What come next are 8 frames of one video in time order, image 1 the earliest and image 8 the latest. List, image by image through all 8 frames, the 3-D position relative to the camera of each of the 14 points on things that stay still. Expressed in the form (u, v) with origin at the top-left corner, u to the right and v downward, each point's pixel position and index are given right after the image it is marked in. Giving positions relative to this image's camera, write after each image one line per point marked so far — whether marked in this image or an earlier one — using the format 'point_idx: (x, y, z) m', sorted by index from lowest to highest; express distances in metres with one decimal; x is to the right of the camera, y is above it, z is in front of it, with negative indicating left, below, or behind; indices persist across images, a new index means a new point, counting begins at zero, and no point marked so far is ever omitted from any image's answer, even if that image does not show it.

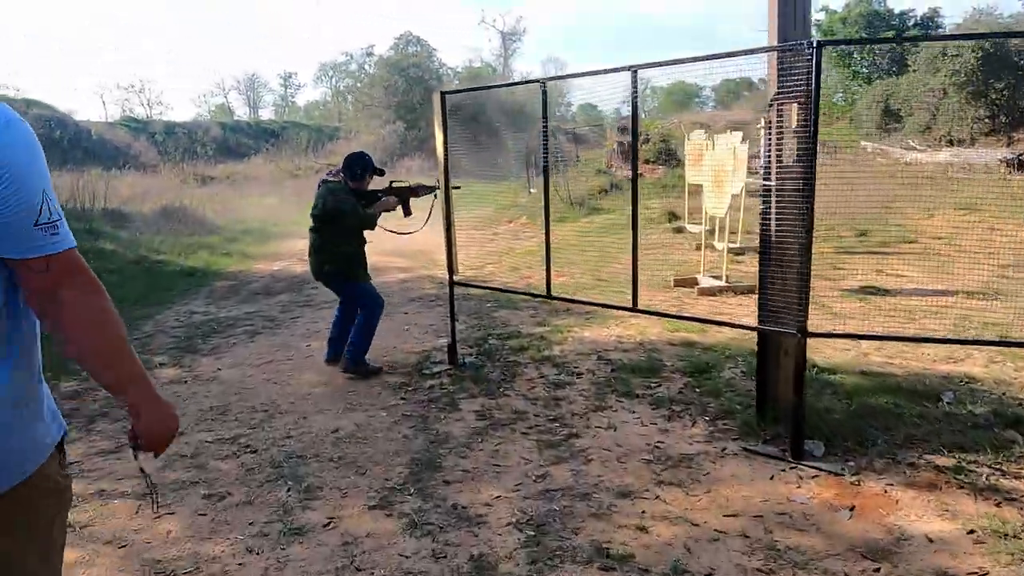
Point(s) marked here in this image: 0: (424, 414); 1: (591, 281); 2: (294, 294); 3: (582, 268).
0: (-0.6, -0.8, +4.8) m
1: (+1.0, +0.1, +9.0) m
2: (-2.8, -0.1, +9.6) m
3: (+0.9, +0.2, +9.8) m
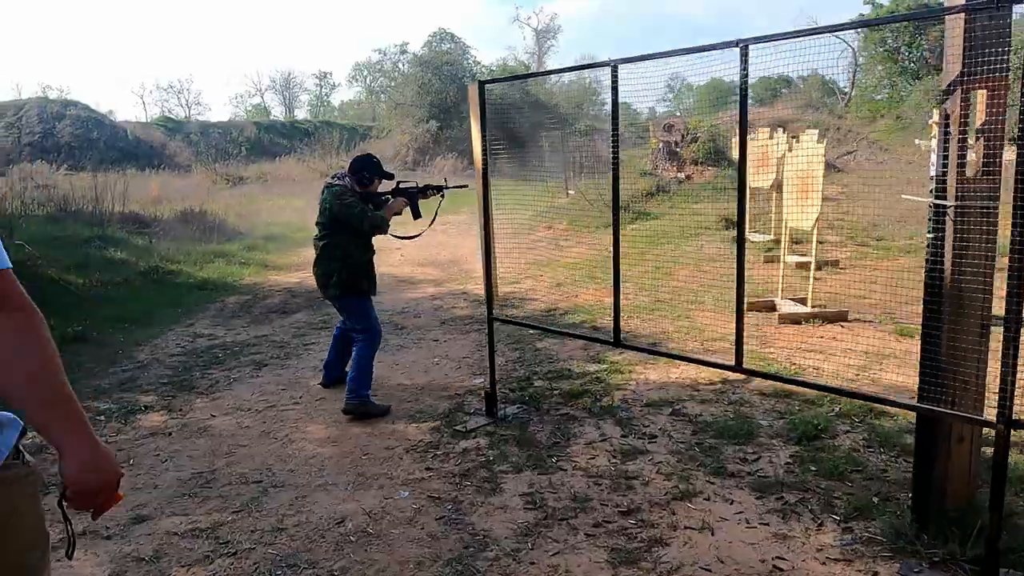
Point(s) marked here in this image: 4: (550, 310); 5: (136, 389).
0: (-0.3, -1.0, +3.7) m
1: (+1.4, -0.2, +7.8) m
2: (-2.3, -0.3, +8.6) m
3: (+1.4, 0.0, +8.7) m
4: (+0.4, -0.3, +7.8) m
5: (-3.0, -0.8, +6.0) m
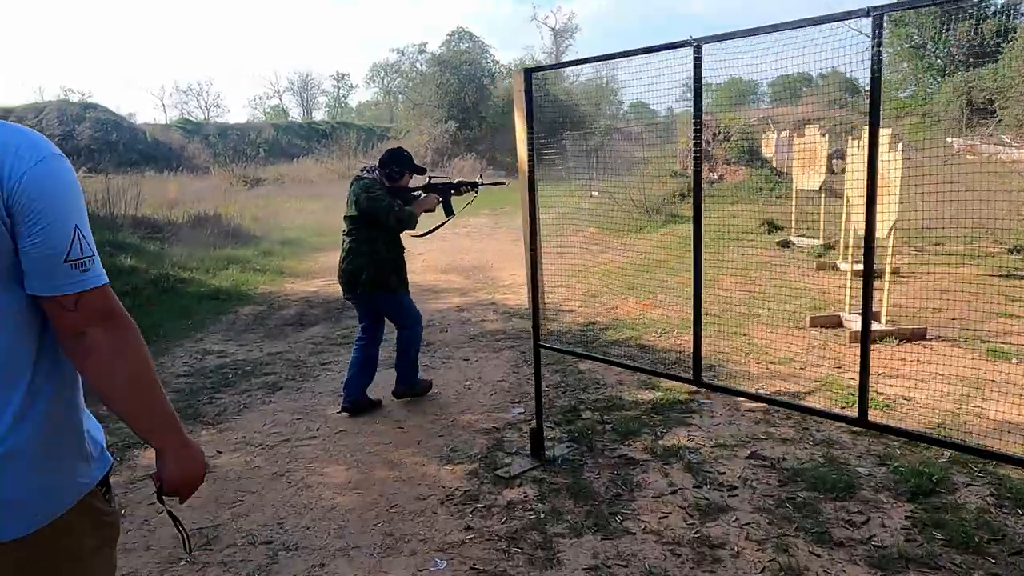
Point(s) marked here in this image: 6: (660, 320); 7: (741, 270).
0: (0.0, -1.1, +3.1) m
1: (+1.8, -0.3, +7.2) m
2: (-1.9, -0.4, +8.0) m
3: (+1.8, -0.1, +8.0) m
4: (+0.7, -0.4, +7.2) m
5: (-2.7, -0.9, +5.4) m
6: (+1.4, -0.3, +7.1) m
7: (+2.7, +0.2, +9.0) m
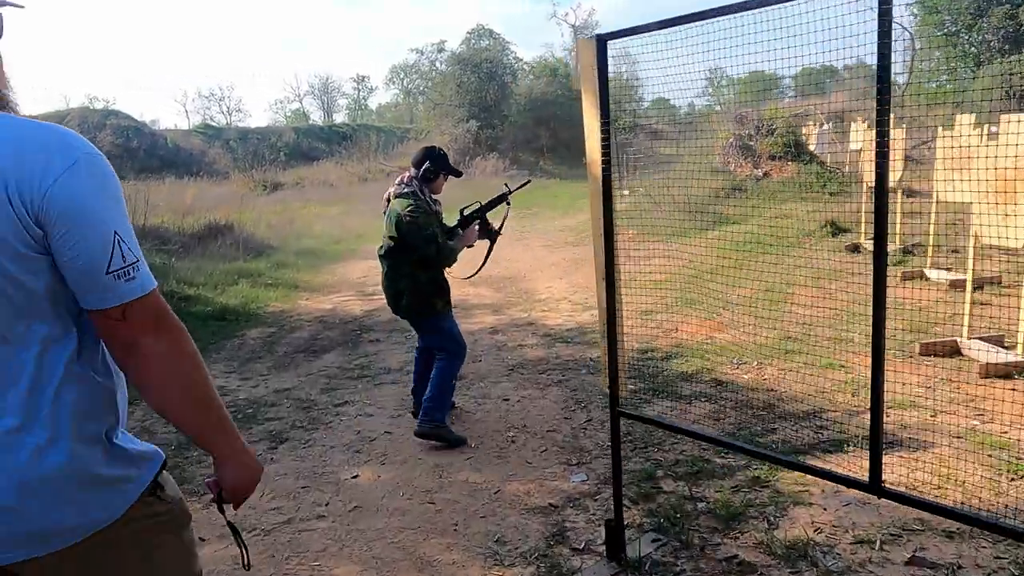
0: (+0.2, -1.3, +2.0) m
1: (+2.1, -0.4, +6.1) m
2: (-1.5, -0.6, +7.0) m
3: (+2.2, -0.3, +6.9) m
4: (+1.1, -0.5, +6.1) m
5: (-2.3, -1.1, +4.4) m
6: (+1.7, -0.5, +6.0) m
7: (+3.1, 0.0, +7.9) m
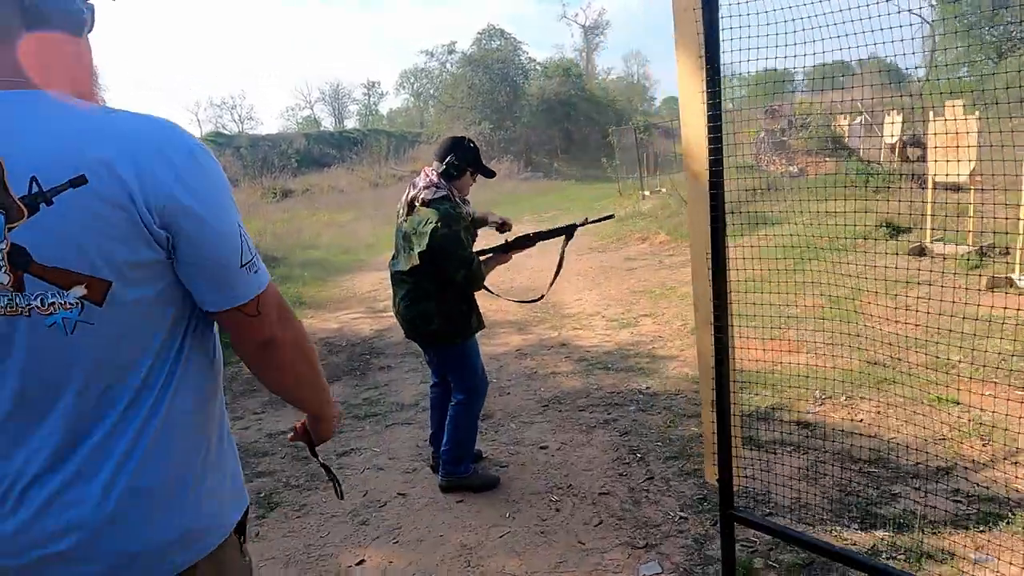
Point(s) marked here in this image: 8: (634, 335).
0: (+0.4, -1.4, +1.1) m
1: (+2.3, -0.5, +5.1) m
2: (-1.3, -0.8, +6.1) m
3: (+2.4, -0.4, +5.9) m
4: (+1.3, -0.7, +5.2) m
5: (-2.1, -1.3, +3.5) m
6: (+2.0, -0.6, +5.1) m
7: (+3.4, -0.1, +6.9) m
8: (+1.1, -0.4, +6.7) m
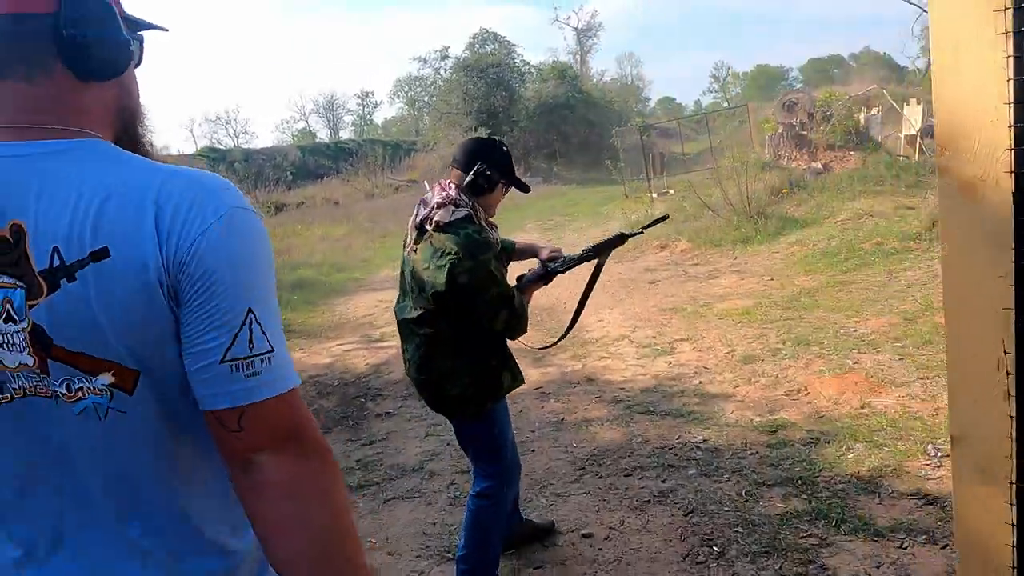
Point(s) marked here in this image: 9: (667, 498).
0: (+0.6, -1.6, +0.1) m
1: (+2.5, -0.7, +4.1) m
2: (-1.1, -1.0, +5.1) m
3: (+2.5, -0.5, +4.9) m
4: (+1.5, -0.8, +4.2) m
5: (-2.0, -1.6, +2.5) m
6: (+2.1, -0.7, +4.1) m
7: (+3.5, -0.2, +5.9) m
8: (+1.2, -0.6, +5.7) m
9: (+0.8, -1.0, +3.7) m
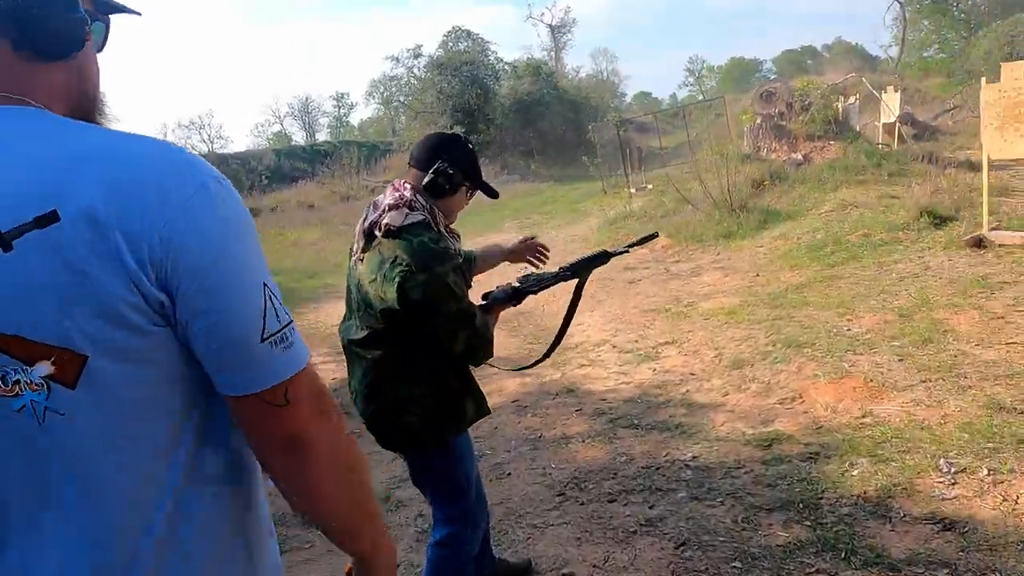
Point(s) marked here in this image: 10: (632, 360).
0: (+0.5, -1.6, -0.3) m
1: (+2.3, -0.6, +3.8) m
2: (-1.3, -1.1, +4.7) m
3: (+2.4, -0.5, +4.6) m
4: (+1.3, -0.8, +3.8) m
5: (-2.0, -1.7, +2.1) m
6: (+2.0, -0.7, +3.7) m
7: (+3.3, -0.1, +5.6) m
8: (+1.0, -0.6, +5.4) m
9: (+0.6, -1.0, +3.3) m
10: (+0.9, -0.5, +5.8) m
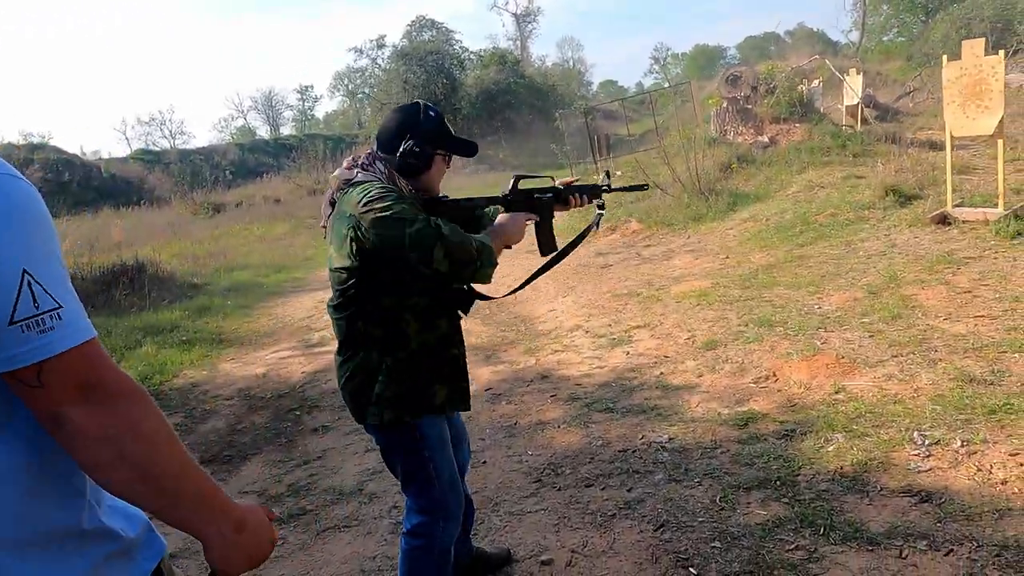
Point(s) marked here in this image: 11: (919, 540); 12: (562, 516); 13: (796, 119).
0: (+0.6, -1.6, -0.3) m
1: (+2.2, -0.5, +3.8) m
2: (-1.4, -1.1, +4.6) m
3: (+2.2, -0.3, +4.6) m
4: (+1.2, -0.7, +3.8) m
5: (-2.1, -1.7, +2.0) m
6: (+1.8, -0.6, +3.7) m
7: (+3.1, +0.1, +5.7) m
8: (+0.8, -0.5, +5.4) m
9: (+0.5, -1.0, +3.3) m
10: (+0.7, -0.4, +5.8) m
11: (+1.4, -0.9, +2.7) m
12: (+0.2, -1.0, +3.3) m
13: (+5.3, +3.1, +14.1) m
